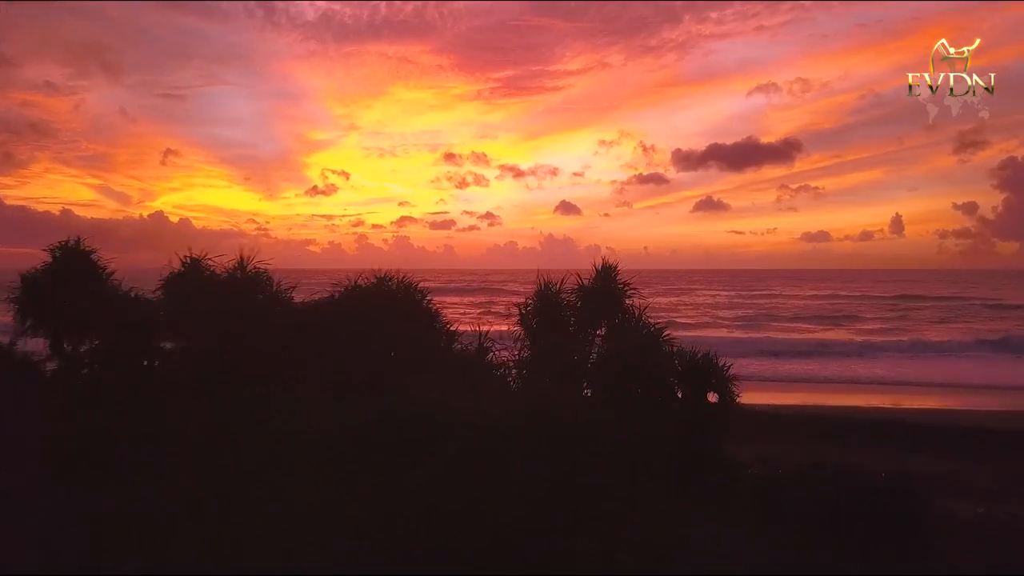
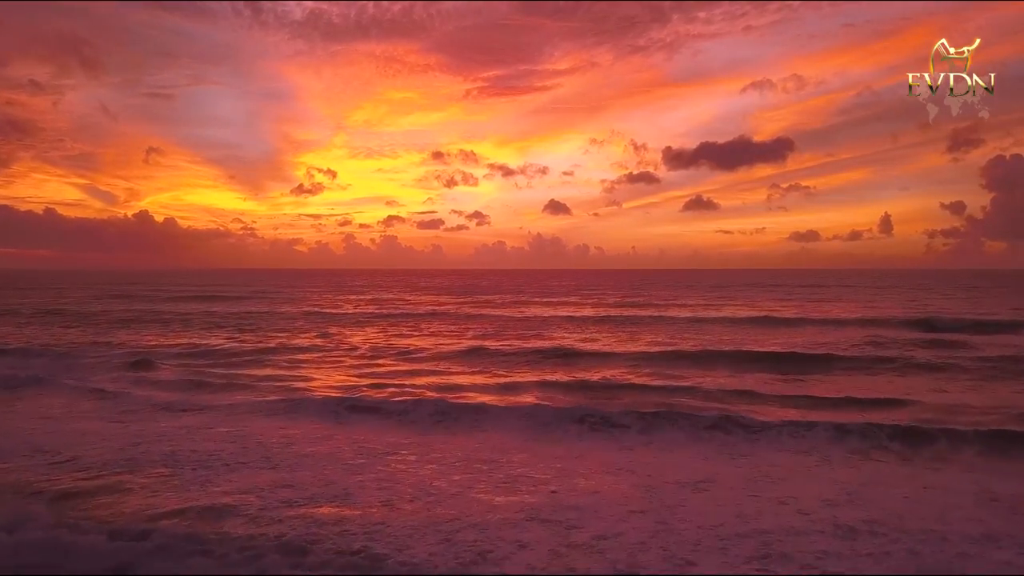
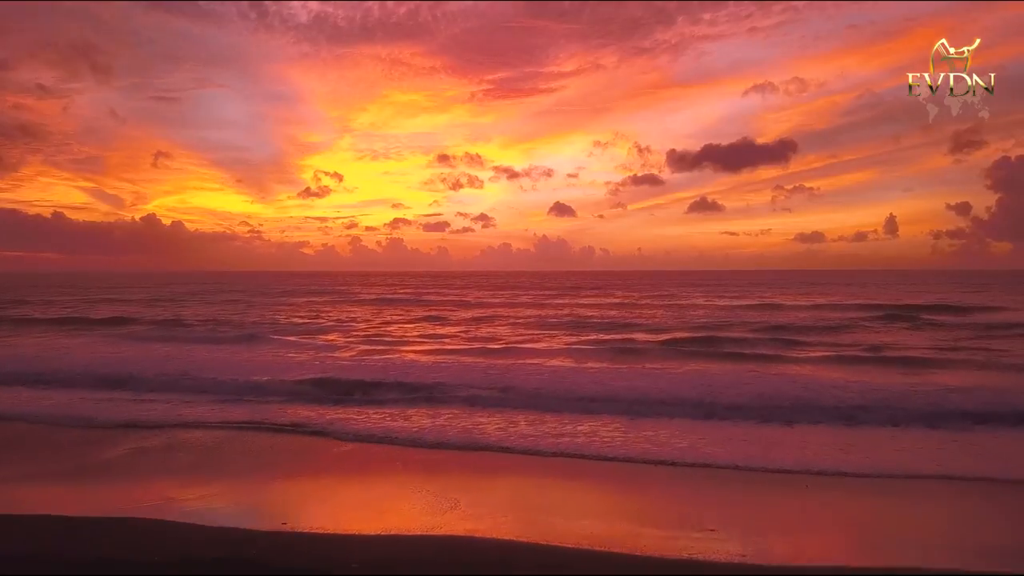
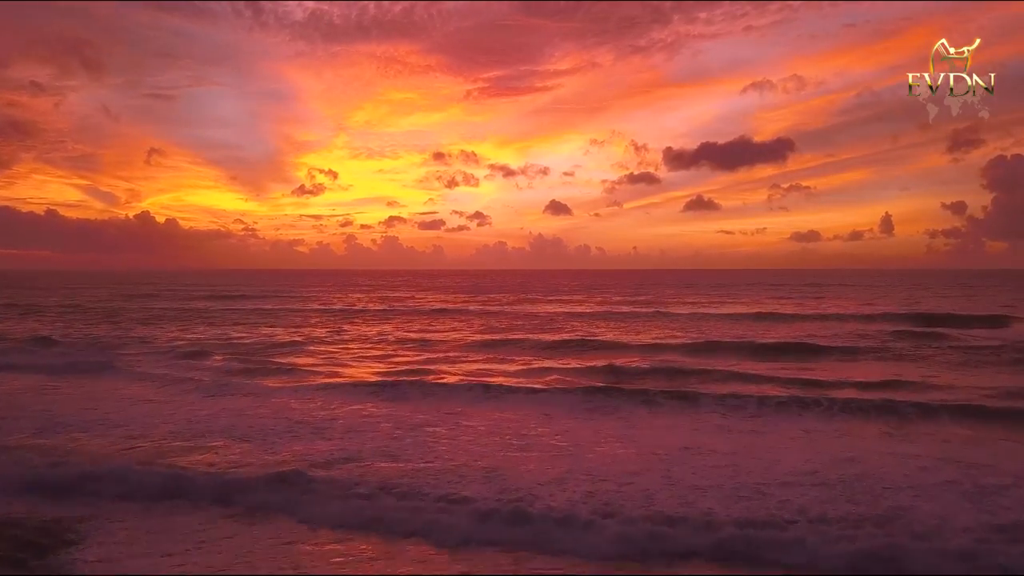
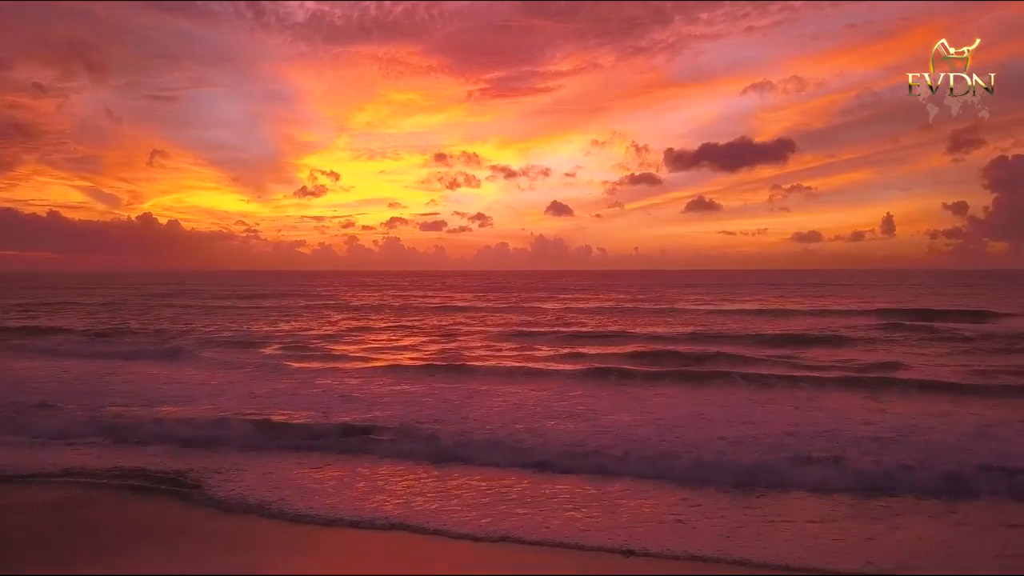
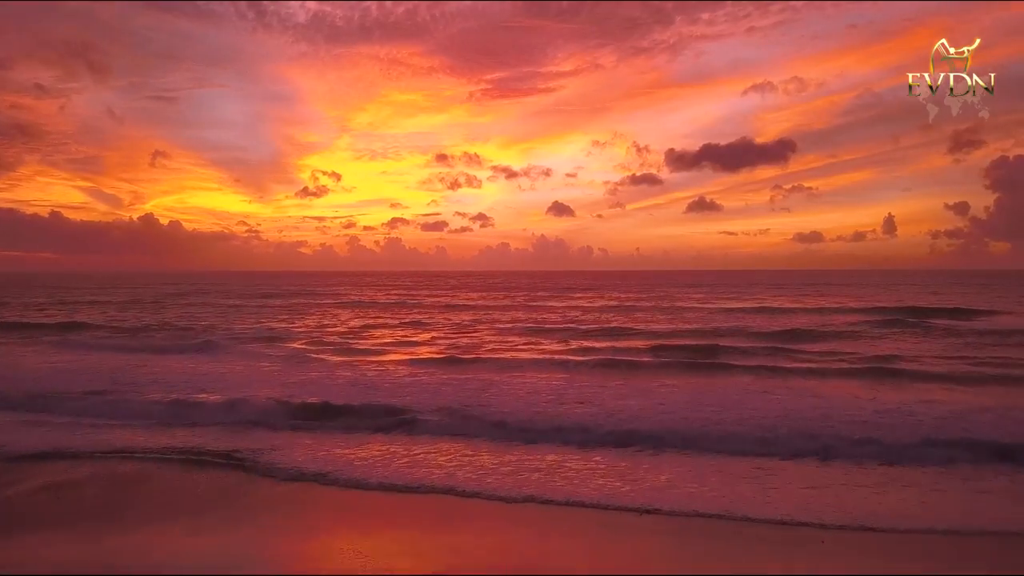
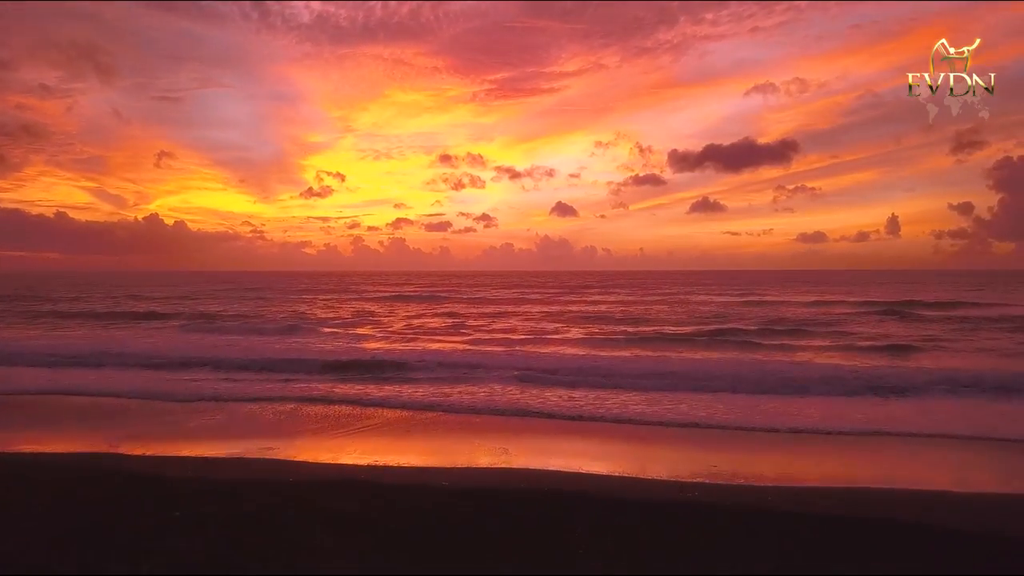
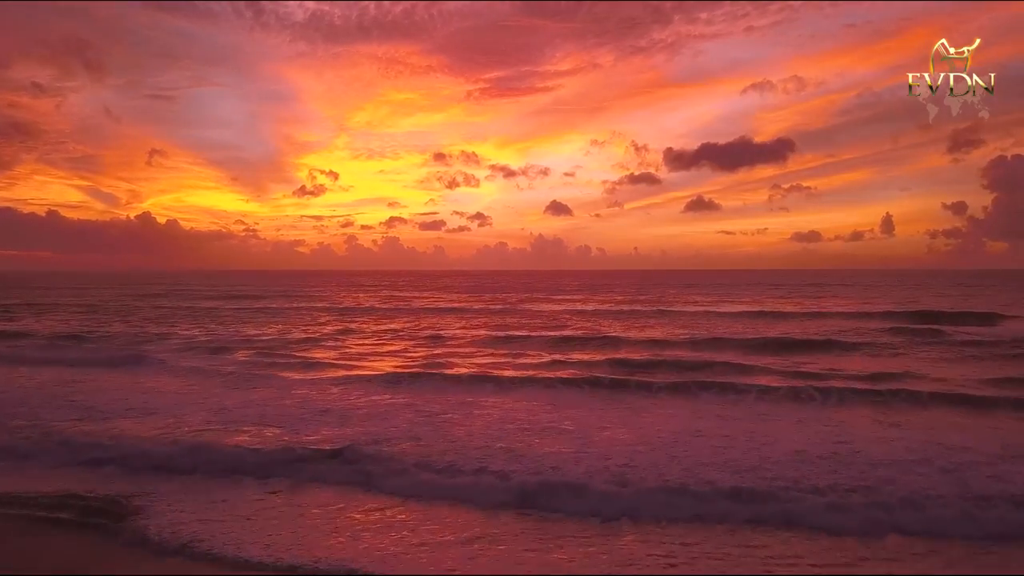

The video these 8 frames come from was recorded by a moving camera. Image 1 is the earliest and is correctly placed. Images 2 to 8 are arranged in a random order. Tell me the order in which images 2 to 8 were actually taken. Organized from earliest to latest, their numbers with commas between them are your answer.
7, 3, 6, 5, 8, 4, 2
